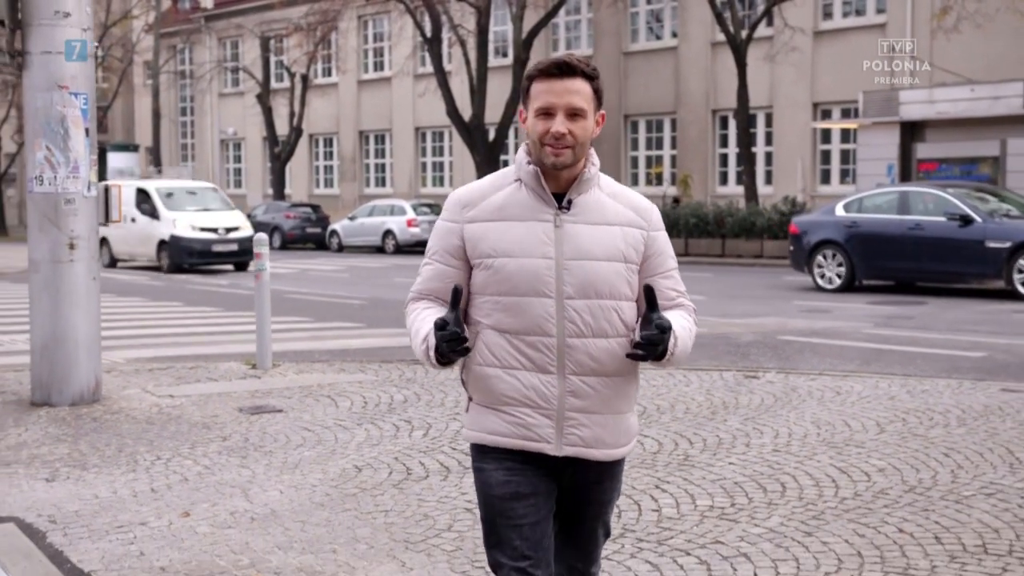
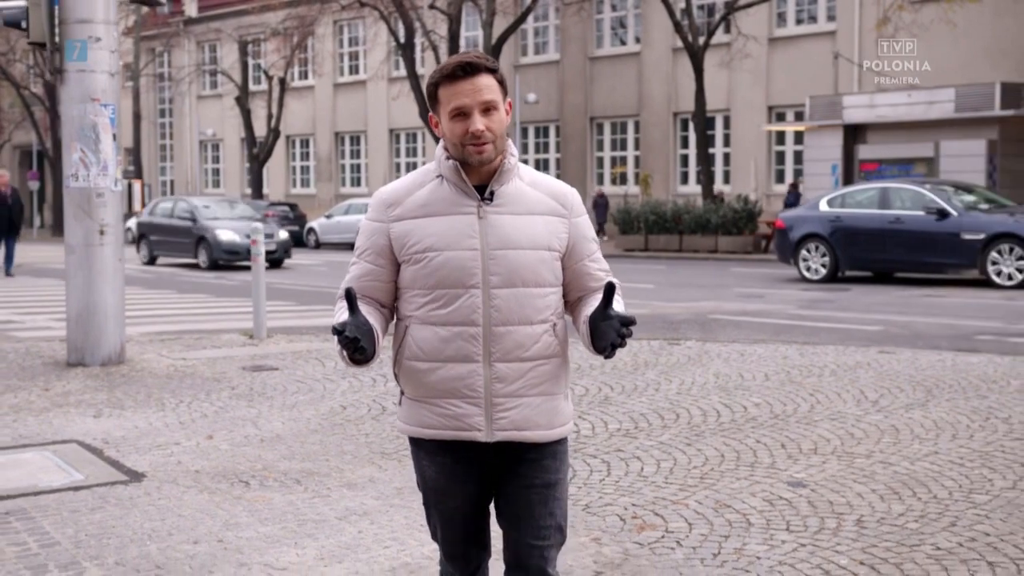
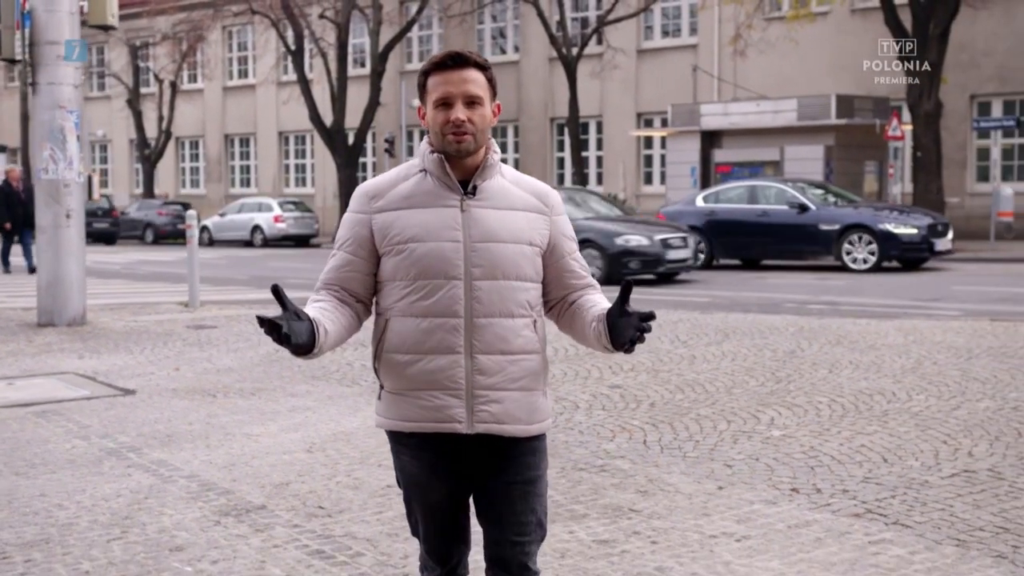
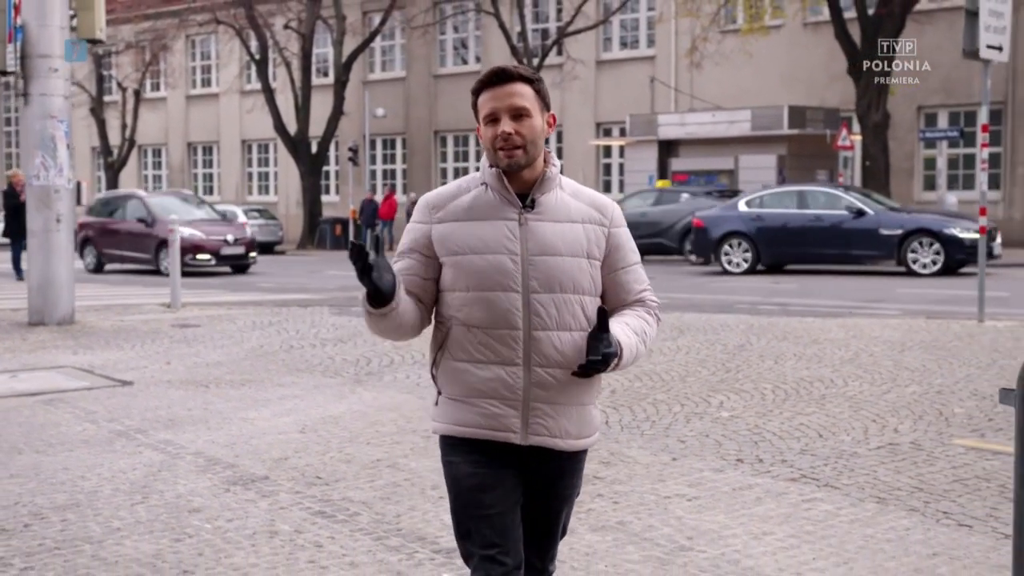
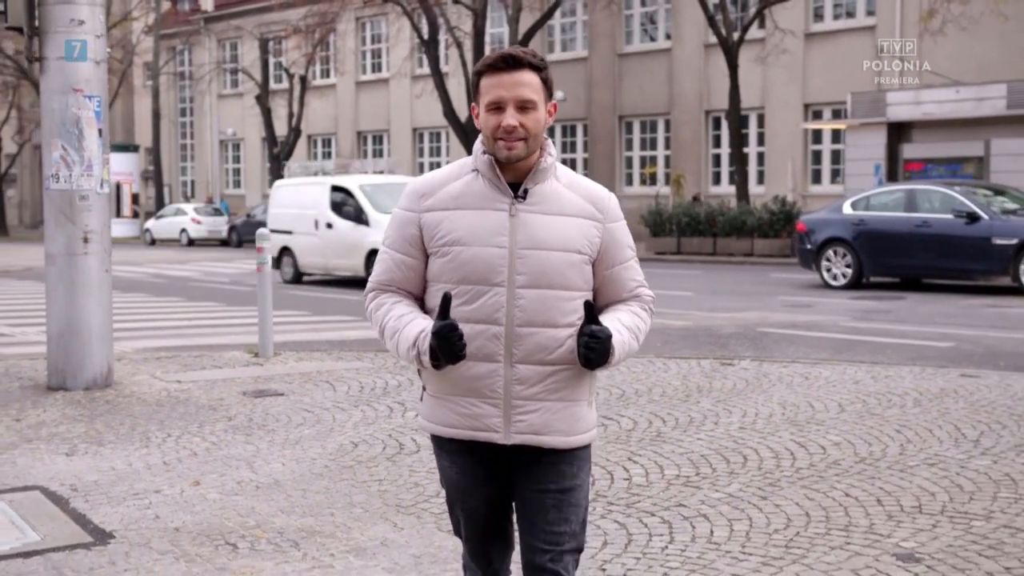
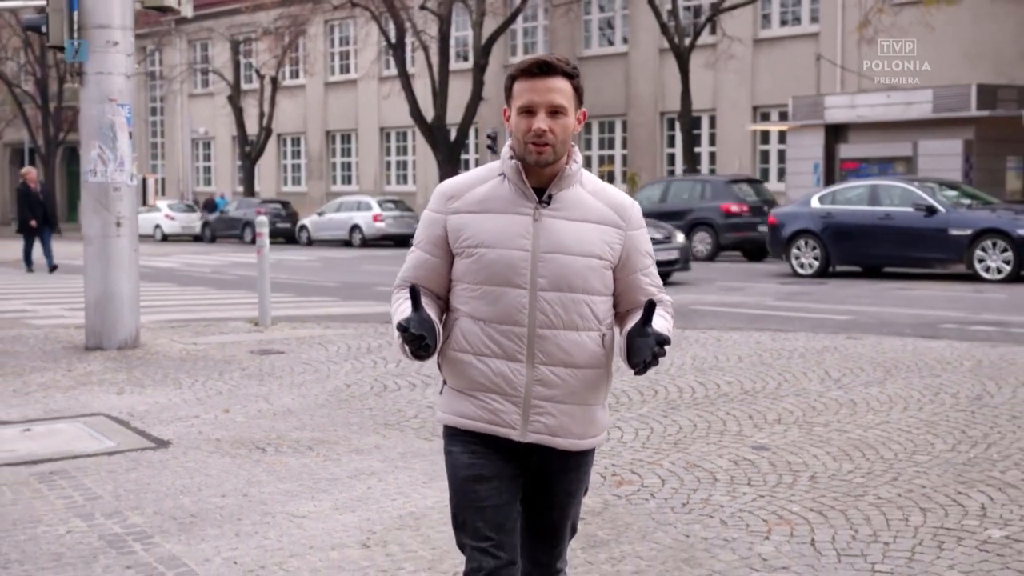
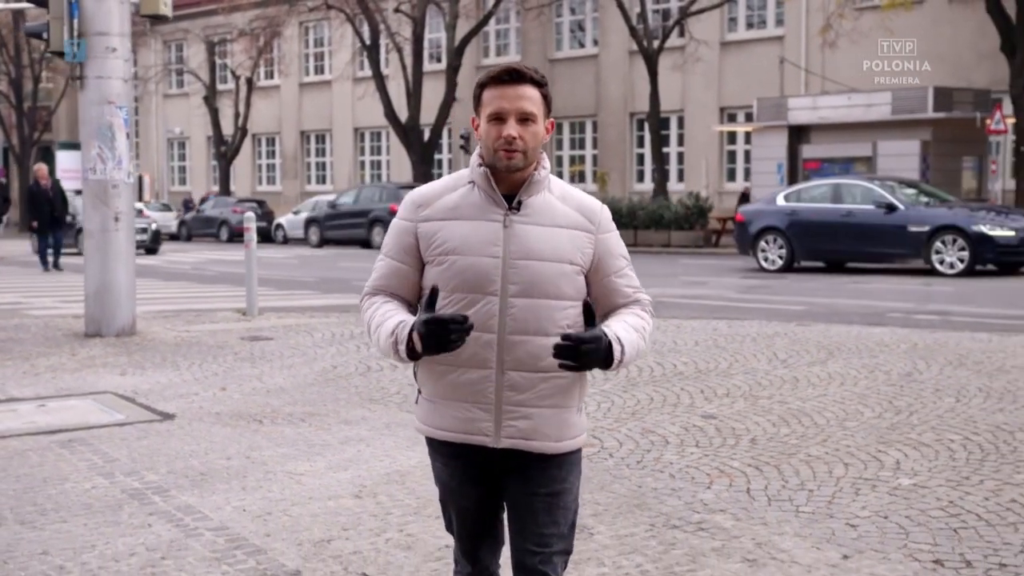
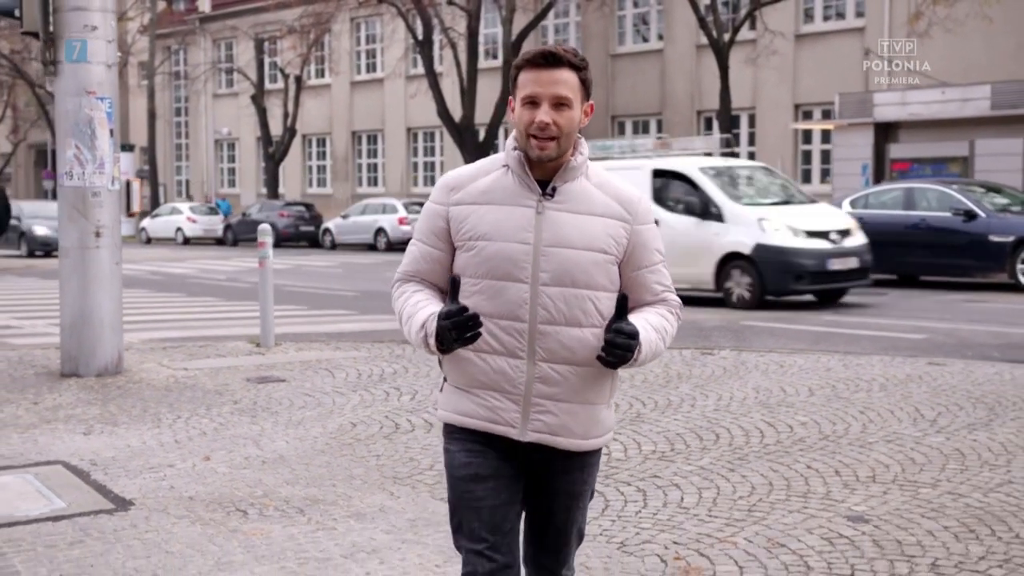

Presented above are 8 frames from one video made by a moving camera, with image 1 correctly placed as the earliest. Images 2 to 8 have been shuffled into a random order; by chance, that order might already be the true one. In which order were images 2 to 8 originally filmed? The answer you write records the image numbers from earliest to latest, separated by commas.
5, 8, 2, 6, 7, 3, 4
